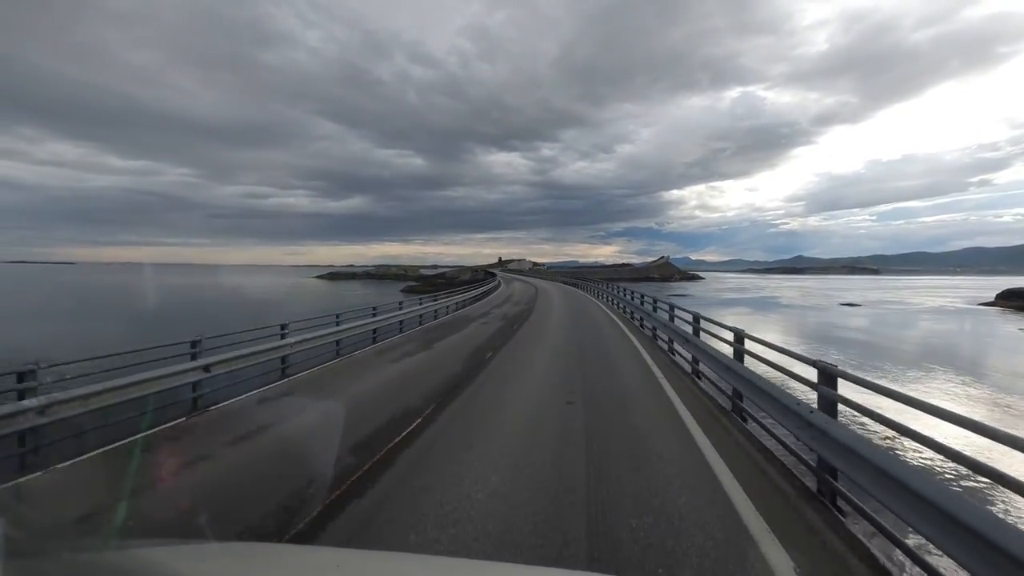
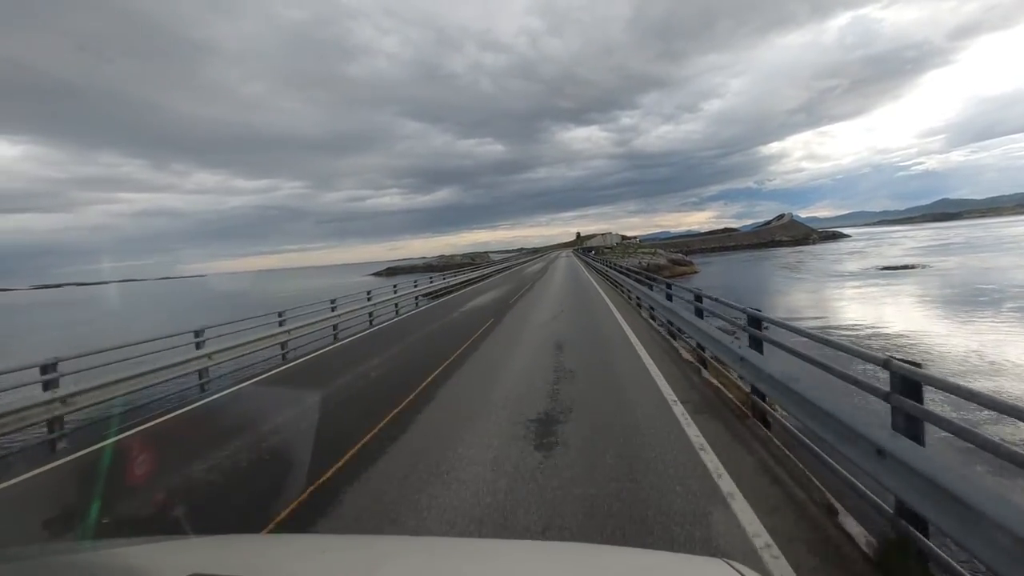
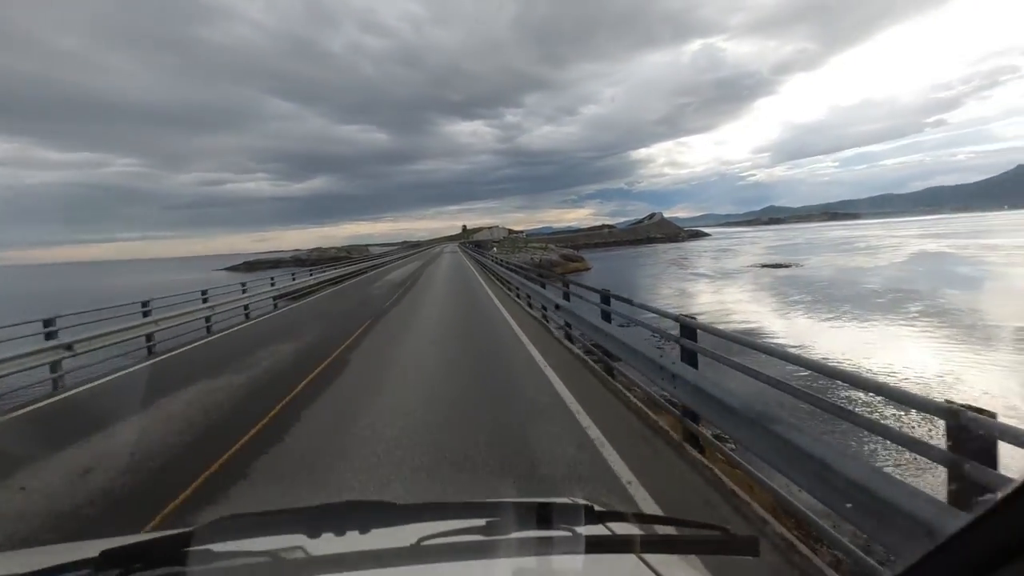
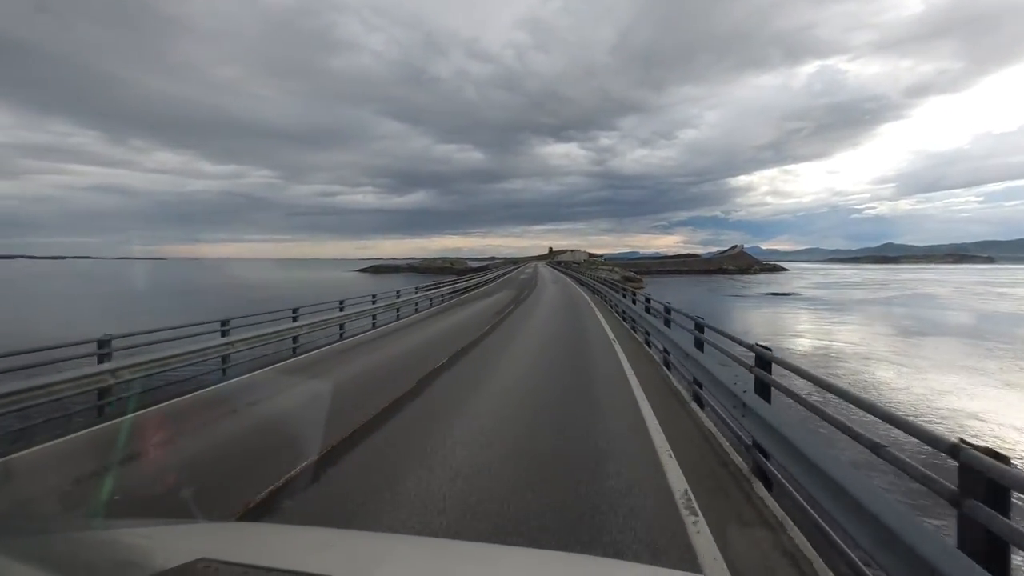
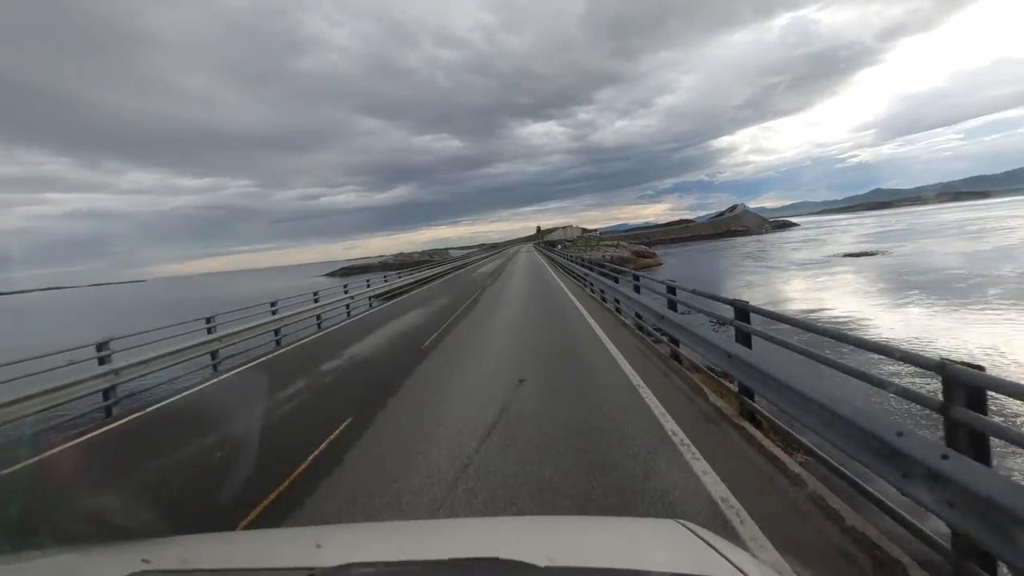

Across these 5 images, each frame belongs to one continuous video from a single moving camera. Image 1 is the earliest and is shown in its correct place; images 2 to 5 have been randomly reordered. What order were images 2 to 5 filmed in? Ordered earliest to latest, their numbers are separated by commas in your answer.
4, 2, 5, 3
